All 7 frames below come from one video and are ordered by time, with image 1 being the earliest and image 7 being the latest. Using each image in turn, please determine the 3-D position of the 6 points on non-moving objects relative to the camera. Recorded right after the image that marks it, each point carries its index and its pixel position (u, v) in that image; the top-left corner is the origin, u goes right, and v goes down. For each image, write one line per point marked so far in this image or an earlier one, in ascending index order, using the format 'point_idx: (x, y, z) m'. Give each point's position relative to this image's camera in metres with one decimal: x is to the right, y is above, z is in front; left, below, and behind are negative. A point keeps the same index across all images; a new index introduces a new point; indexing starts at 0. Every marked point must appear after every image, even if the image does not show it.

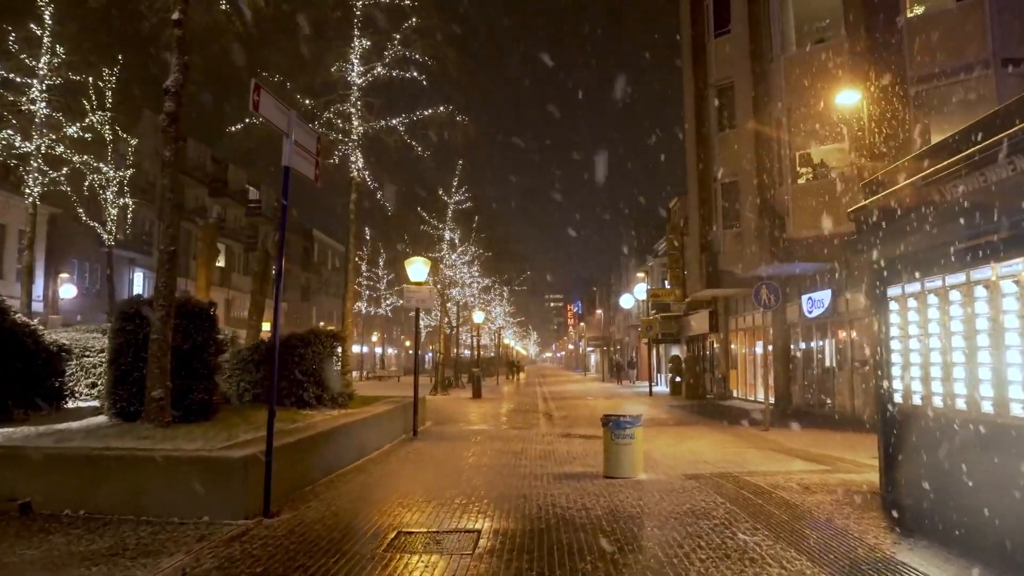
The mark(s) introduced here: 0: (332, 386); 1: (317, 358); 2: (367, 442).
0: (-3.4, -1.8, +14.6) m
1: (-3.5, -1.3, +14.2) m
2: (-2.4, -2.6, +13.2) m
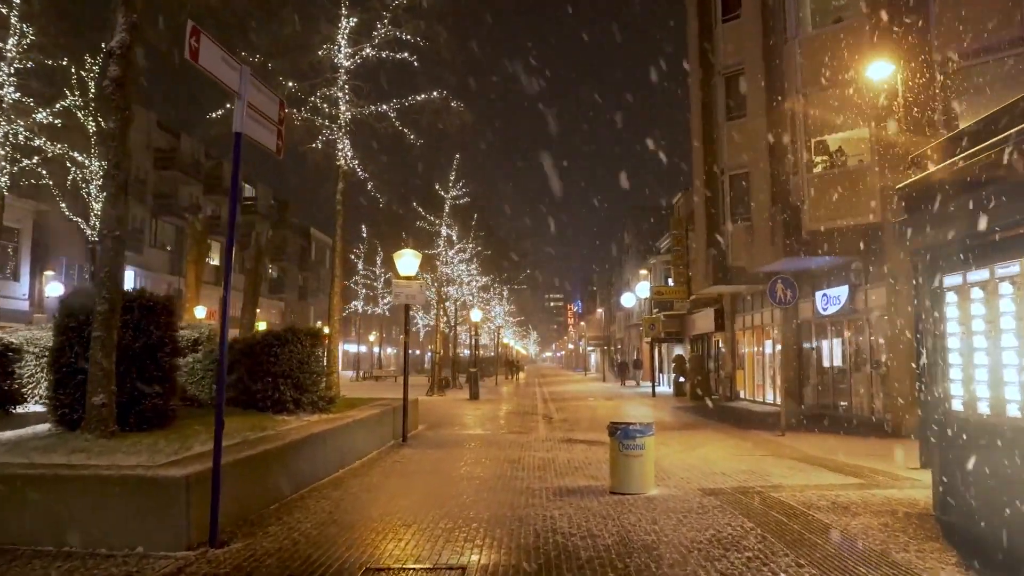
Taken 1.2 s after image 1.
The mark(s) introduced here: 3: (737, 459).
0: (-3.4, -1.7, +13.4) m
1: (-3.6, -1.2, +13.0) m
2: (-2.5, -2.5, +12.0) m
3: (+3.6, -2.8, +12.6) m
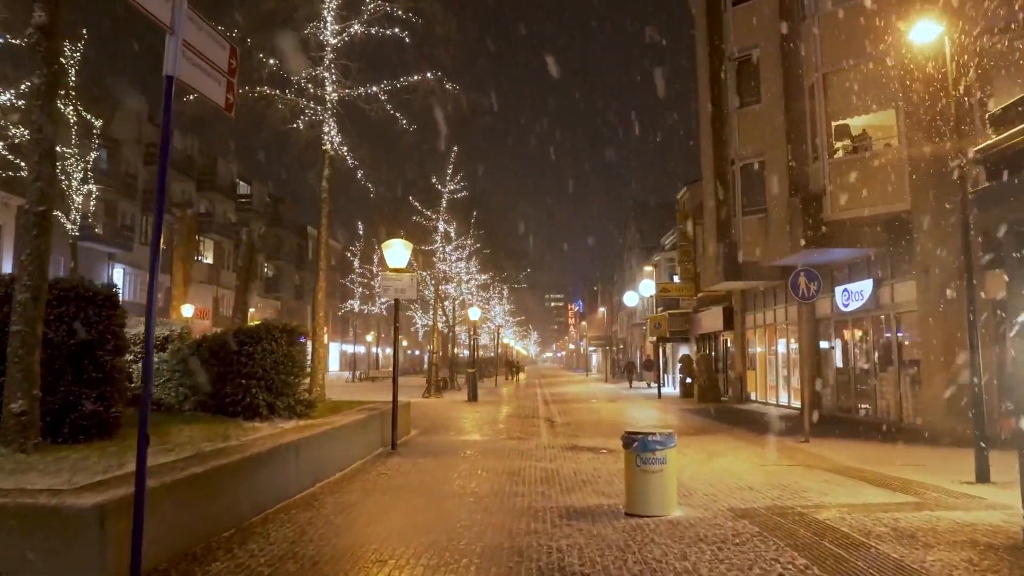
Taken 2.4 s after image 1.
0: (-3.4, -1.6, +12.1) m
1: (-3.6, -1.0, +11.7) m
2: (-2.5, -2.4, +10.7) m
3: (+3.6, -2.6, +11.3) m
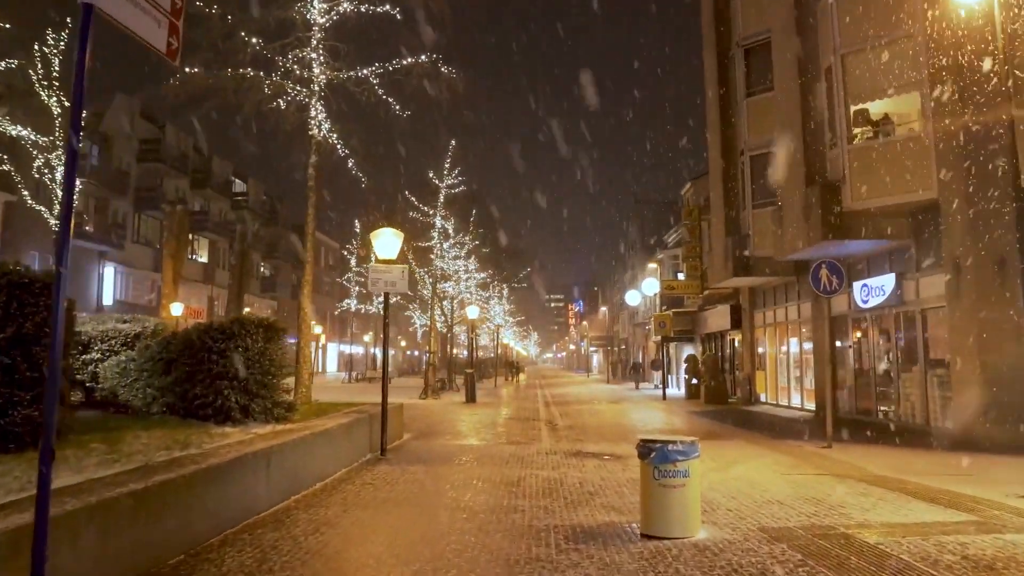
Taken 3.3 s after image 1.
0: (-3.4, -1.5, +11.0) m
1: (-3.6, -0.9, +10.6) m
2: (-2.5, -2.2, +9.6) m
3: (+3.6, -2.5, +10.2) m
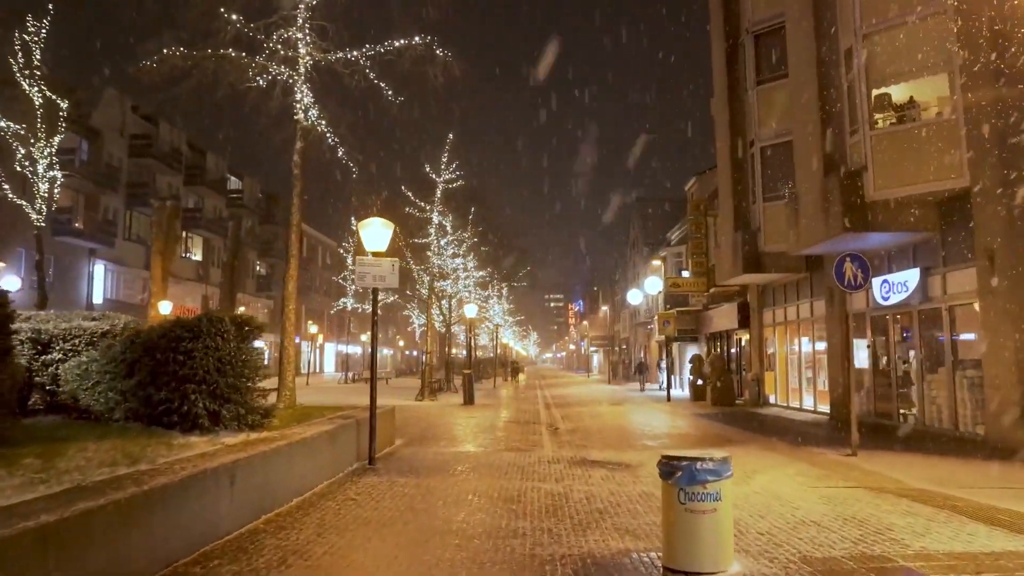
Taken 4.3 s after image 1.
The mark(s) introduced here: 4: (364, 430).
0: (-3.5, -1.4, +10.0) m
1: (-3.6, -0.8, +9.6) m
2: (-2.5, -2.1, +8.6) m
3: (+3.6, -2.4, +9.1) m
4: (-2.4, -2.2, +12.4) m
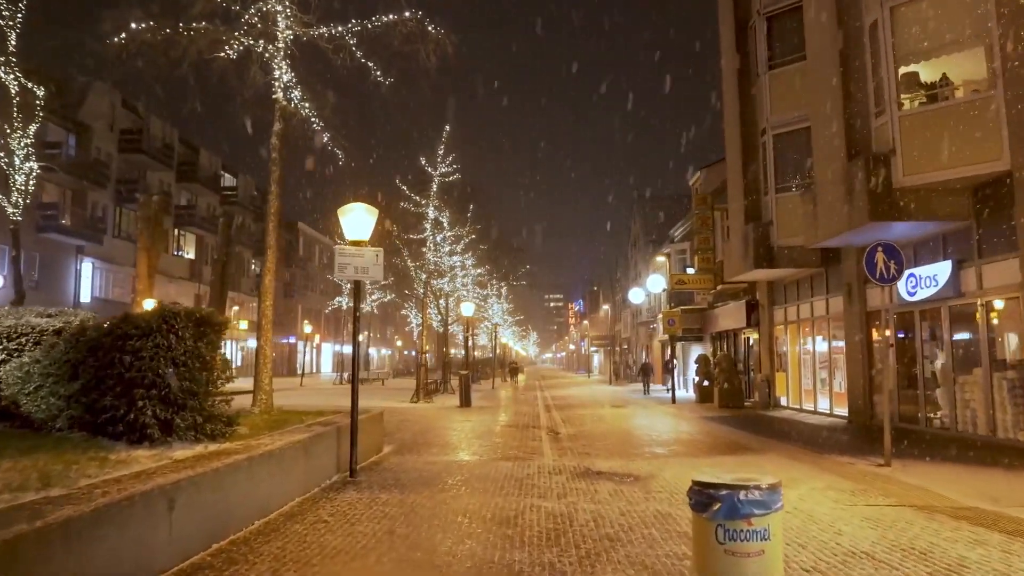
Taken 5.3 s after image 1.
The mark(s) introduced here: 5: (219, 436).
0: (-3.5, -1.3, +8.8) m
1: (-3.7, -0.7, +8.4) m
2: (-2.6, -2.0, +7.4) m
3: (+3.6, -2.3, +7.9) m
4: (-2.4, -2.1, +11.2) m
5: (-3.4, -1.7, +9.0) m
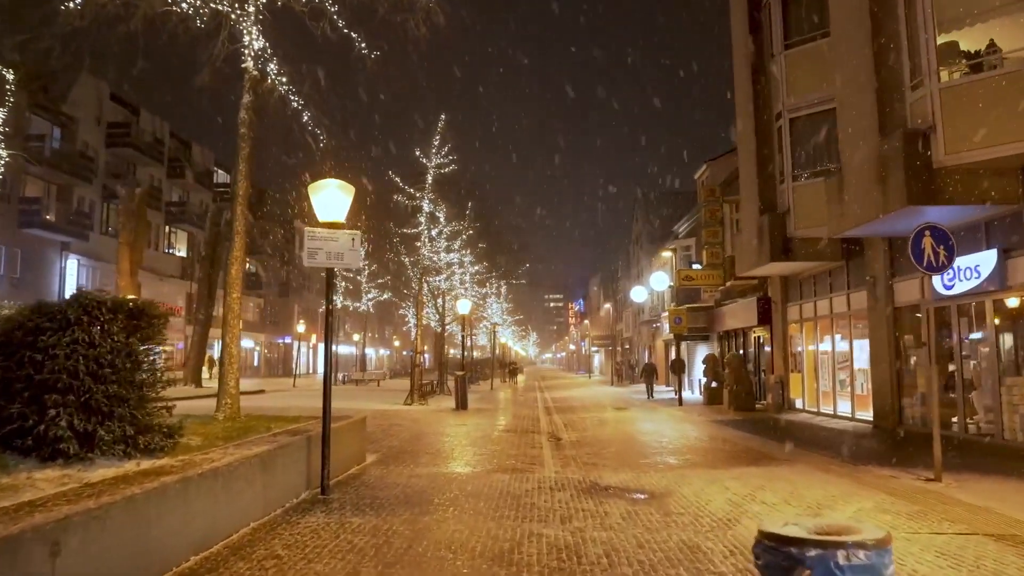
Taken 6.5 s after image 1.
0: (-3.5, -1.2, +7.3) m
1: (-3.7, -0.6, +6.9) m
2: (-2.6, -1.9, +5.9) m
3: (+3.5, -2.2, +6.5) m
4: (-2.4, -2.0, +9.8) m
5: (-3.4, -1.5, +7.5) m
